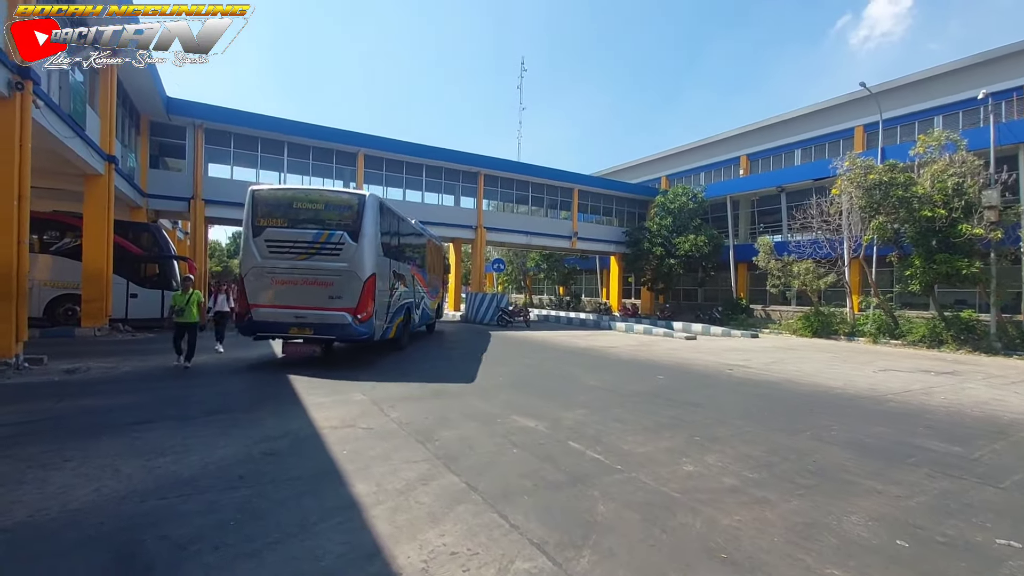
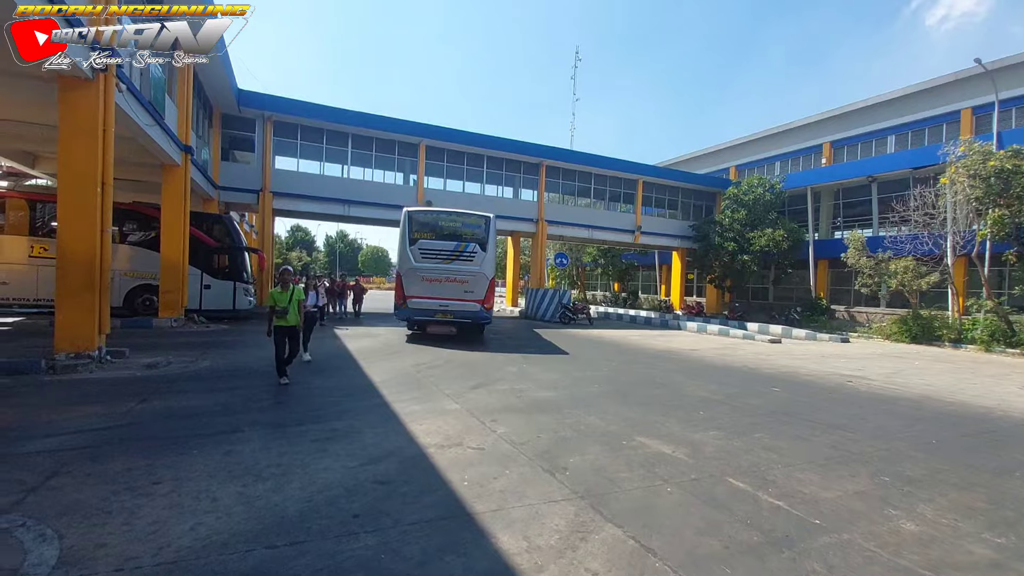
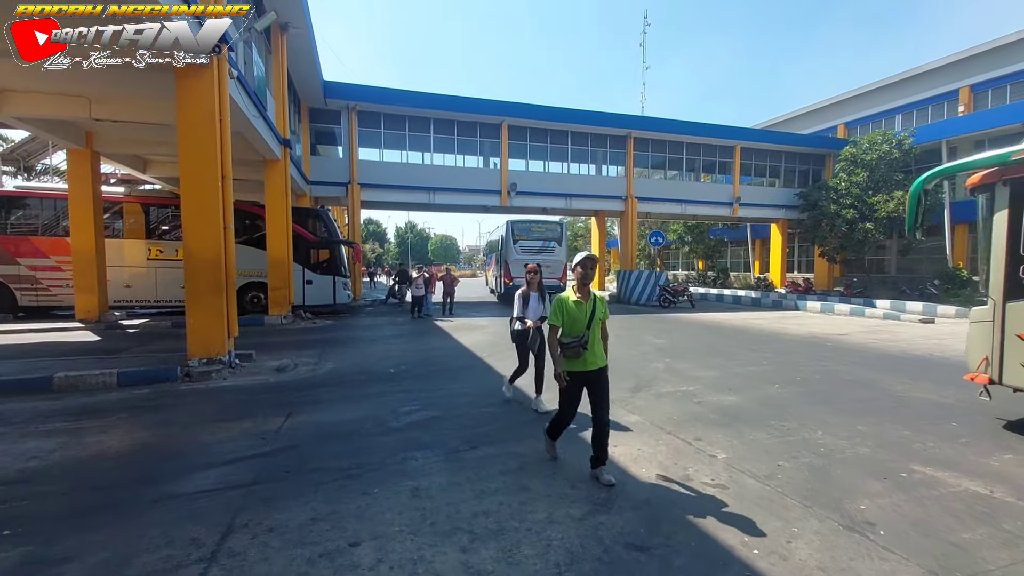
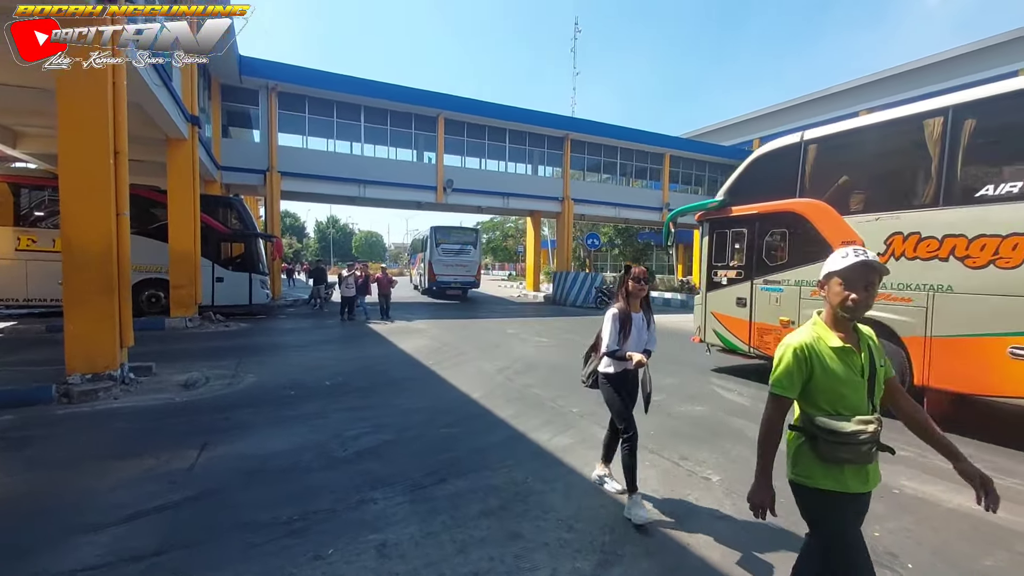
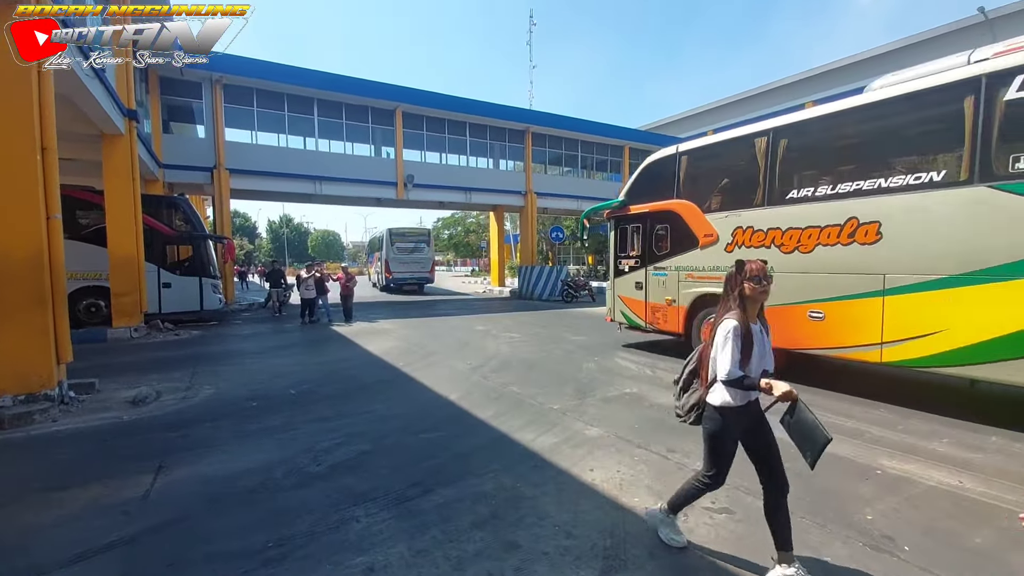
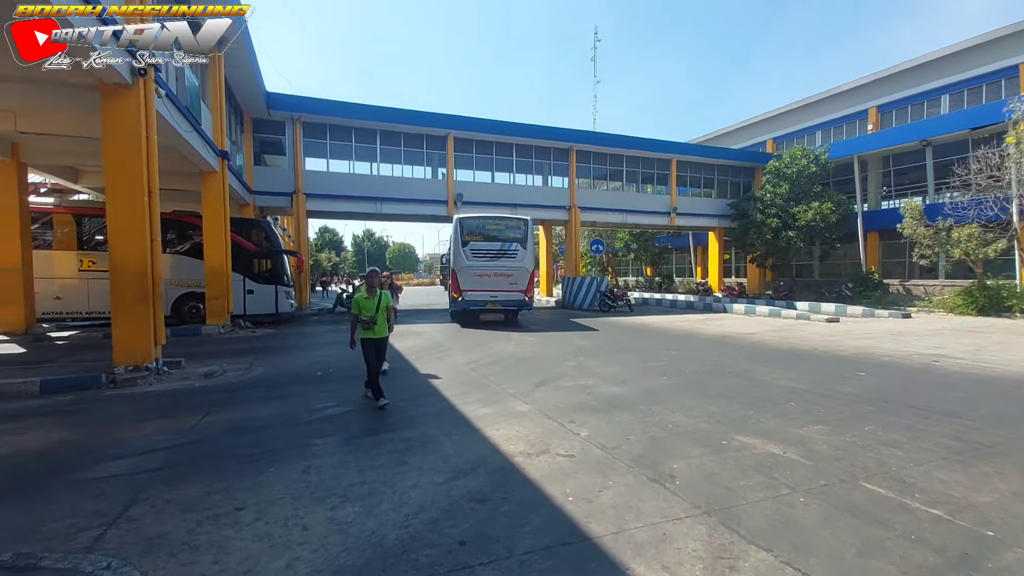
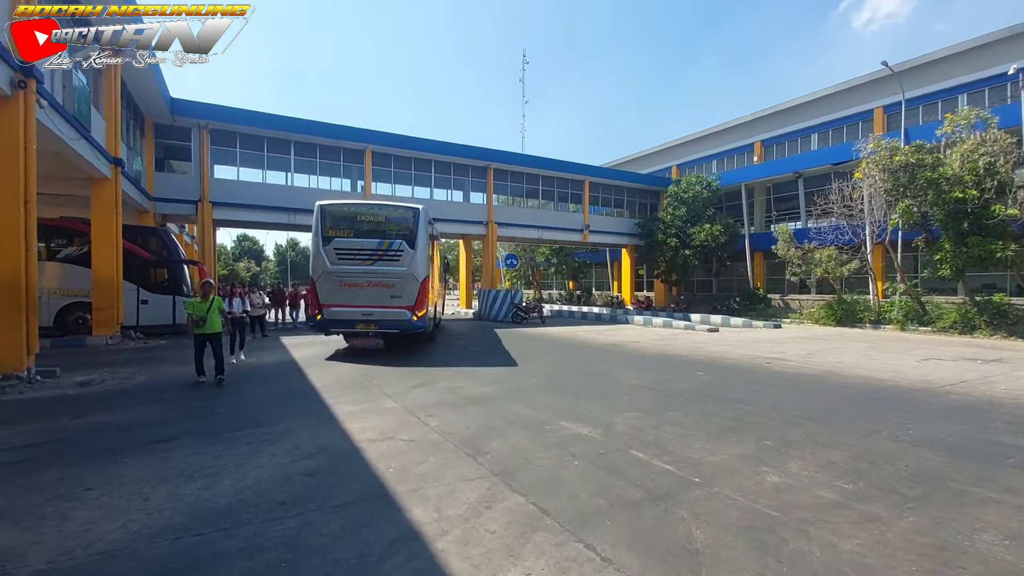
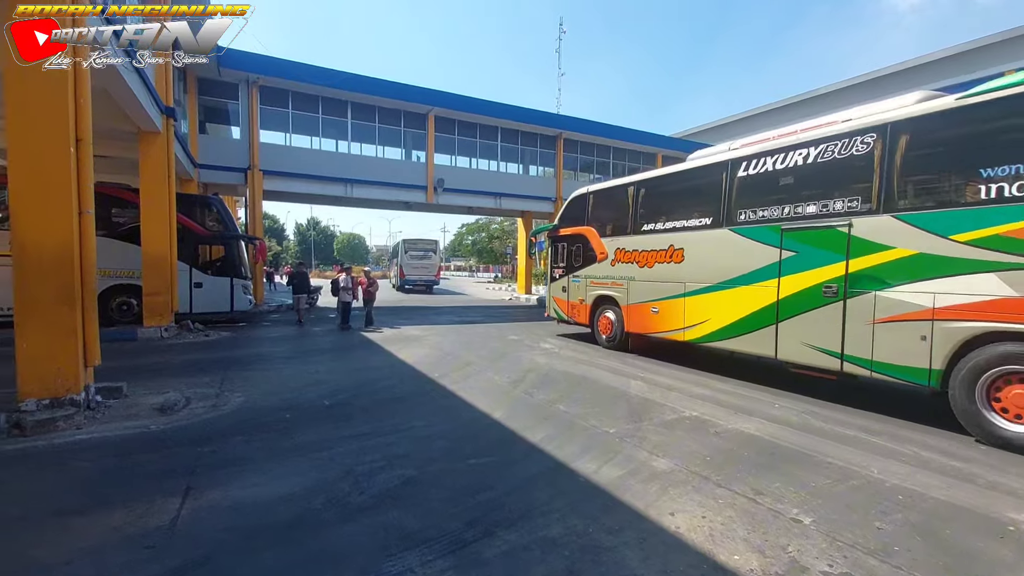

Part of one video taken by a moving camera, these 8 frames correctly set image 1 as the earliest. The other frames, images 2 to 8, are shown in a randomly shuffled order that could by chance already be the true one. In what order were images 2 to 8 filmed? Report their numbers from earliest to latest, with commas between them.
7, 2, 6, 3, 4, 5, 8
